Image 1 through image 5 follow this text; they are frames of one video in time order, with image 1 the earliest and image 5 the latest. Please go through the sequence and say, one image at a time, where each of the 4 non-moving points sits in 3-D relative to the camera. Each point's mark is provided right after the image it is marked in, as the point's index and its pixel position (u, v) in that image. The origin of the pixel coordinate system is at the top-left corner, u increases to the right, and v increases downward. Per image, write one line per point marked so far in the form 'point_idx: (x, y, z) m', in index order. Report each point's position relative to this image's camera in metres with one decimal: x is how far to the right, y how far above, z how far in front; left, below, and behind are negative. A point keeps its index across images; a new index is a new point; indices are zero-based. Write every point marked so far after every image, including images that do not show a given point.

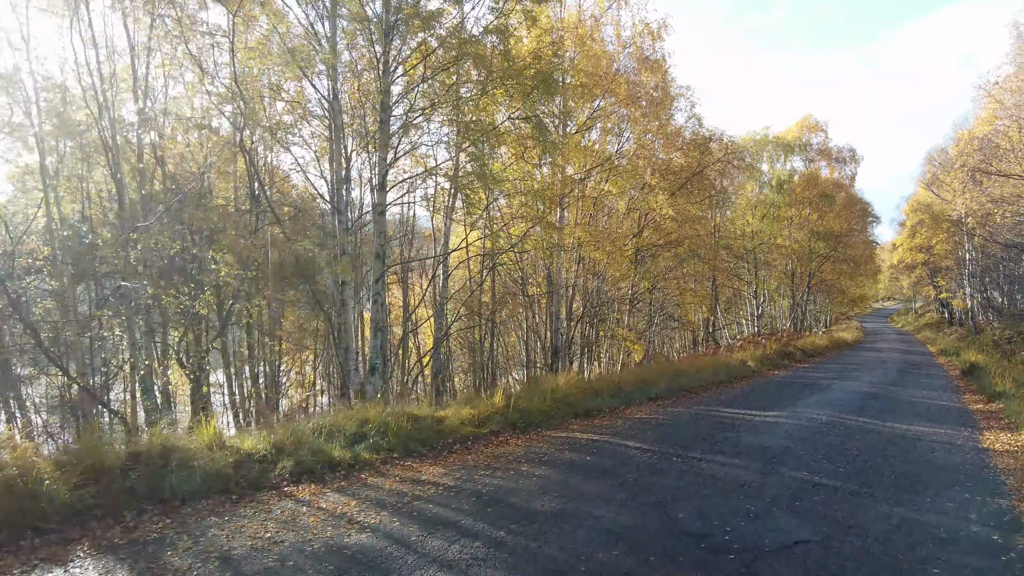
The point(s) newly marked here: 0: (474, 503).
0: (-0.3, -1.5, +4.4) m
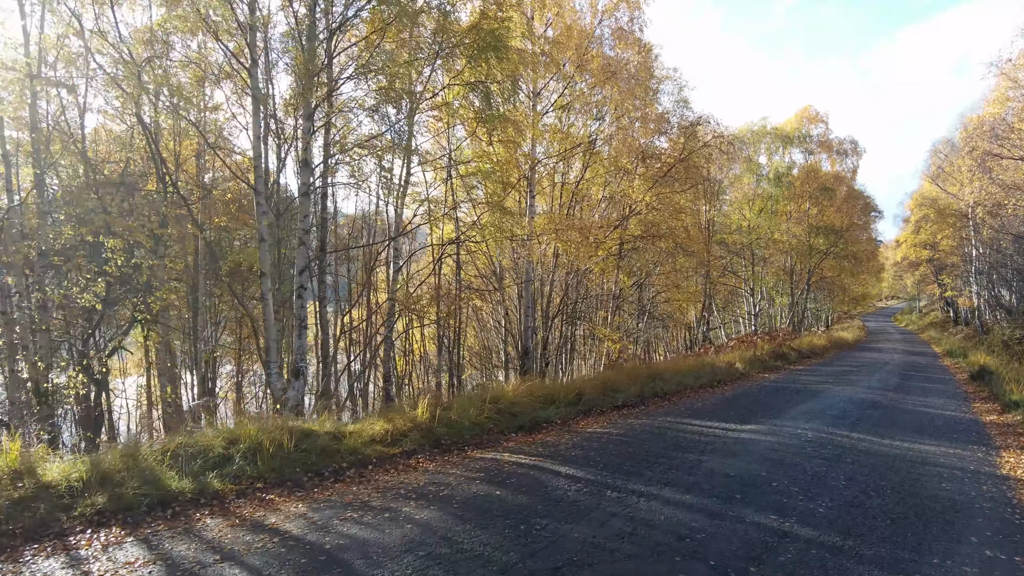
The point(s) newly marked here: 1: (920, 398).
0: (-1.0, -1.4, +3.2) m
1: (+6.2, -1.7, +9.8) m
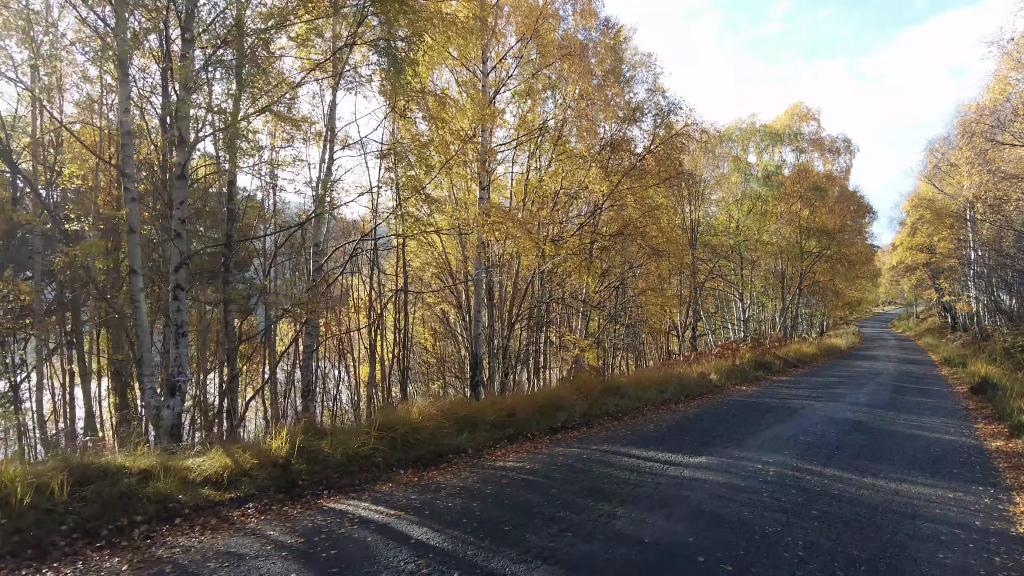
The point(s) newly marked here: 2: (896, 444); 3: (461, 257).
0: (-2.0, -1.3, +1.8) m
1: (+5.3, -1.7, +8.4) m
2: (+4.0, -1.6, +6.7) m
3: (-1.0, +0.6, +12.0) m
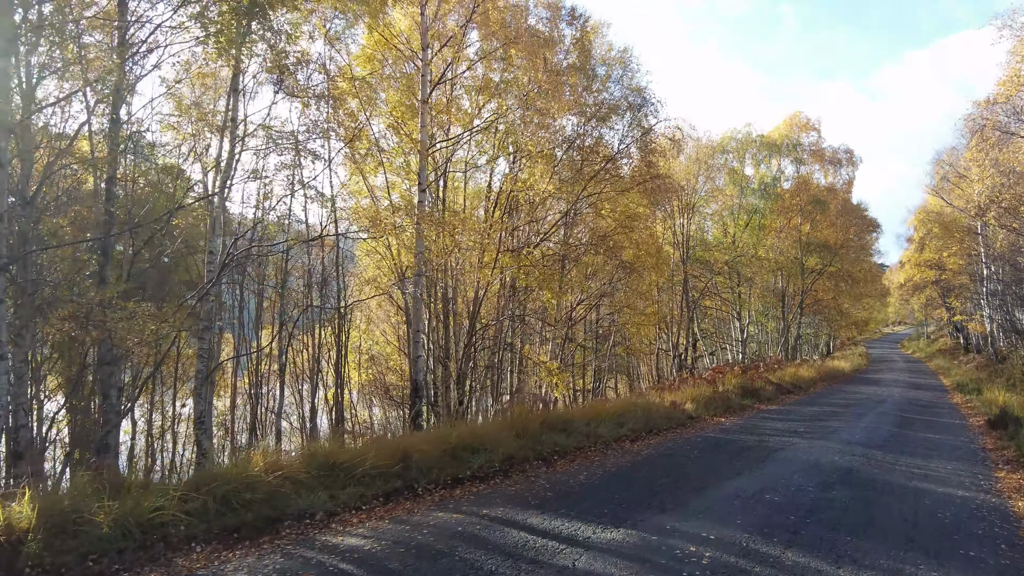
0: (-3.0, -1.3, +0.3) m
1: (+4.3, -1.8, +6.8) m
2: (+3.0, -1.7, +5.1) m
3: (-1.8, +0.3, +10.5) m
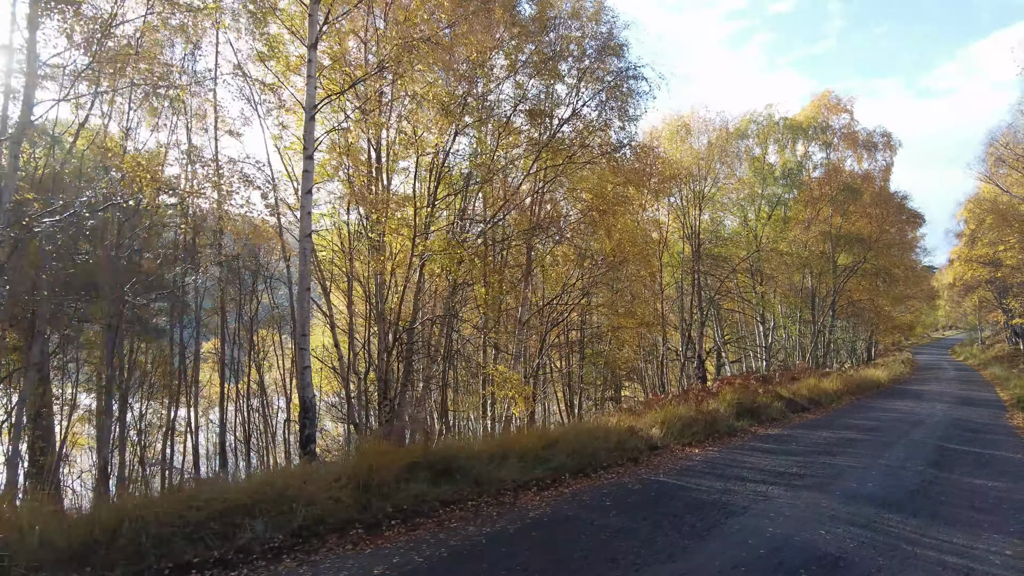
0: (-4.7, -1.1, -1.7) m
1: (+3.0, -1.7, +4.4) m
2: (+1.6, -1.5, +2.8) m
3: (-2.9, +0.4, +8.4) m
